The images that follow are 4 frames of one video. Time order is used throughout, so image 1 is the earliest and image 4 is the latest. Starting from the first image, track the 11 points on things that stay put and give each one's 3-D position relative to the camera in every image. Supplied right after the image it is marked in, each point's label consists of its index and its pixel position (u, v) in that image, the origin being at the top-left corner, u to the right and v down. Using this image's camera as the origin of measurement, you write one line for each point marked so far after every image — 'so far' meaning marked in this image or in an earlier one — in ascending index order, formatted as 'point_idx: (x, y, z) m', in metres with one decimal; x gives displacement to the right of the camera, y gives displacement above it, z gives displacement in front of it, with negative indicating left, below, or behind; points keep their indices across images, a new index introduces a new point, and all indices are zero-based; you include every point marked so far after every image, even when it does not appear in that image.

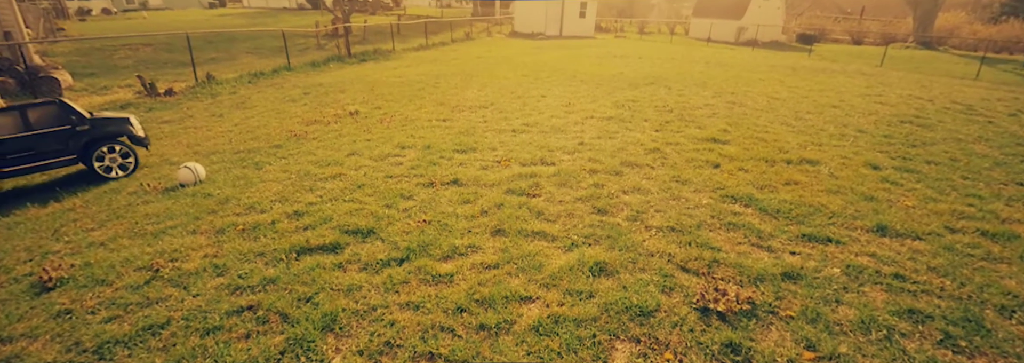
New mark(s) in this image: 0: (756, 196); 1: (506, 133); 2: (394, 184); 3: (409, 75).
0: (+3.2, -0.2, +6.3) m
1: (-0.1, +1.0, +9.7) m
2: (-1.7, 0.0, +6.8) m
3: (-3.9, +4.2, +18.3) m
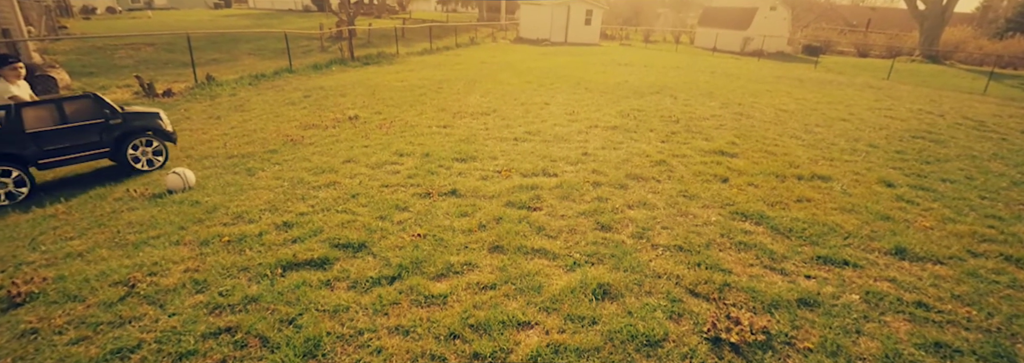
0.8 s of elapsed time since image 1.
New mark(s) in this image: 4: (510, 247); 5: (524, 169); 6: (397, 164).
0: (+3.2, -0.4, +6.0) m
1: (-0.1, +0.8, +9.5) m
2: (-1.7, -0.2, +6.6) m
3: (-3.8, +4.0, +18.1) m
4: (0.0, -0.7, +5.0) m
5: (+0.2, +0.2, +7.7) m
6: (-2.0, +0.3, +8.0) m
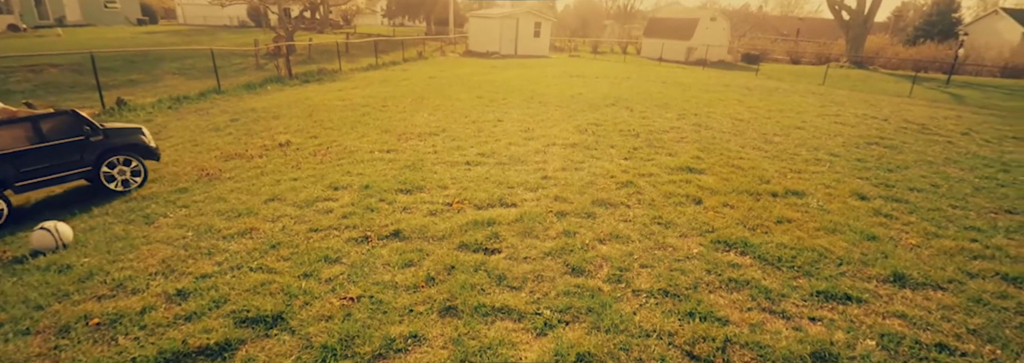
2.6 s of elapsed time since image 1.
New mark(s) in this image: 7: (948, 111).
0: (+2.7, -0.7, +5.4) m
1: (-1.0, +0.3, +8.6) m
2: (-2.3, -0.7, +5.5) m
3: (-5.7, +3.0, +16.8) m
4: (-0.4, -1.1, +4.1) m
5: (-0.5, -0.2, +6.8) m
6: (-2.7, -0.3, +7.0) m
7: (+15.2, +2.5, +16.4) m
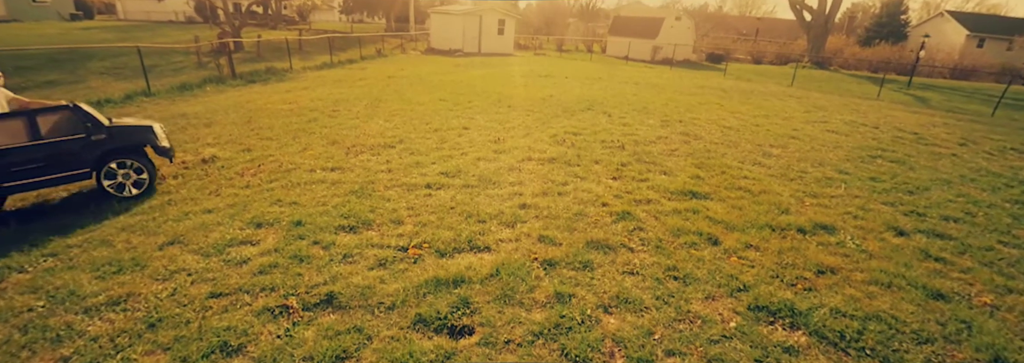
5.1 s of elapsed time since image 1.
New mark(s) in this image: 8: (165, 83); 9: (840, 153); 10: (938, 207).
0: (+2.5, -1.1, +4.2) m
1: (-1.4, -0.1, +7.1) m
2: (-2.5, -1.1, +3.9) m
3: (-6.7, +2.6, +15.0) m
4: (-0.5, -1.5, +2.7) m
5: (-0.8, -0.7, +5.3) m
6: (-3.0, -0.7, +5.4) m
7: (+14.2, +2.2, +16.0) m
8: (-13.5, +3.9, +18.2) m
9: (+6.9, +0.6, +9.8) m
10: (+6.3, -0.3, +6.9) m
